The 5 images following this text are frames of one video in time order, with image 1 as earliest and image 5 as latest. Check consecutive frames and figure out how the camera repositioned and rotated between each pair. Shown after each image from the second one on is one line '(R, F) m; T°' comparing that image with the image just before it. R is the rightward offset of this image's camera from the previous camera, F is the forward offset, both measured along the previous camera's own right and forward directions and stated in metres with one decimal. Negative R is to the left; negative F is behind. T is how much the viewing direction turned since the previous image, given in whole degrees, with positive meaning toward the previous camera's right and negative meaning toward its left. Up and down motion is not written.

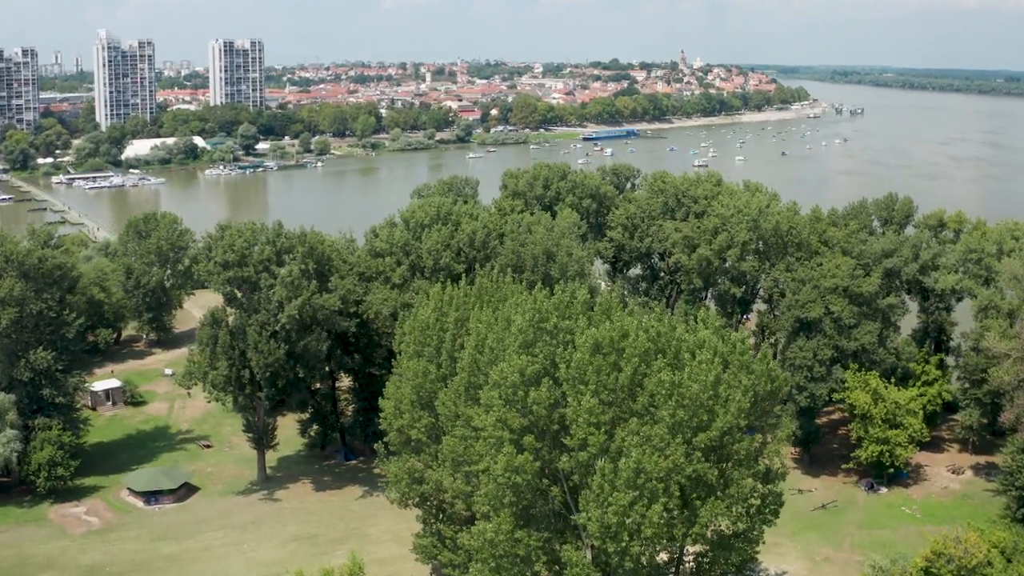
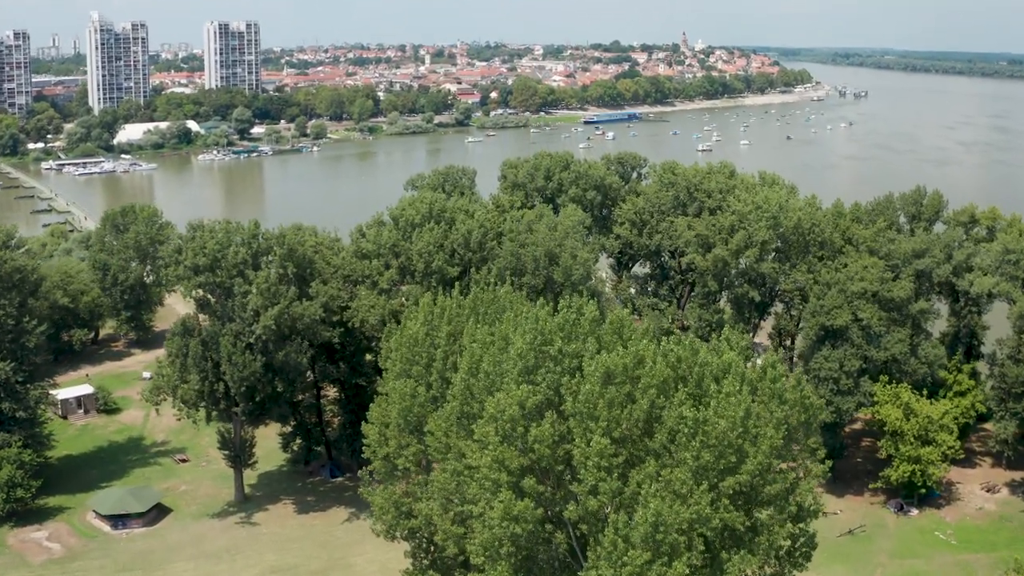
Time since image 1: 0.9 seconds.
(0.0, +1.1) m; 0°
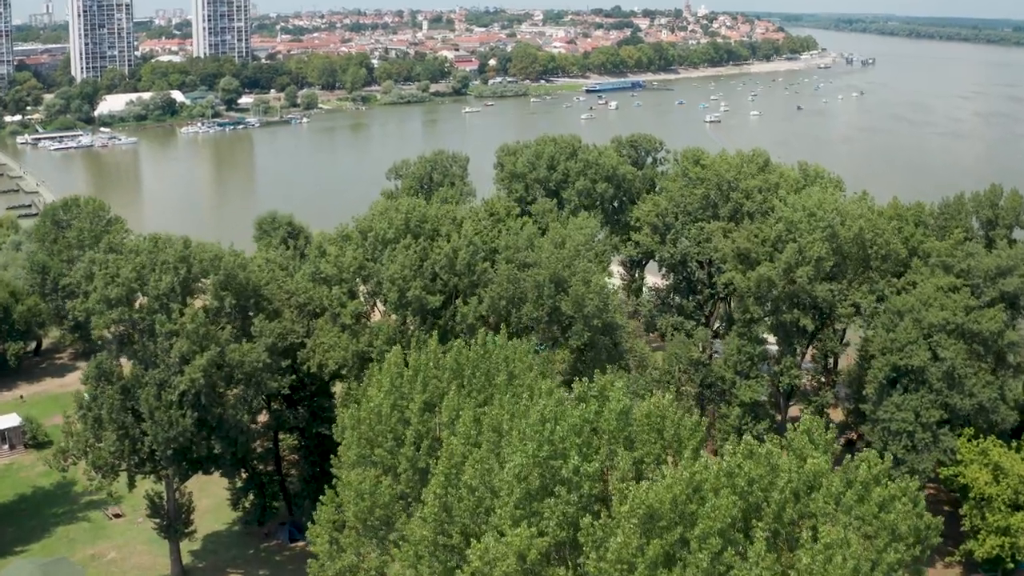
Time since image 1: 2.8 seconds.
(0.0, +2.4) m; 0°
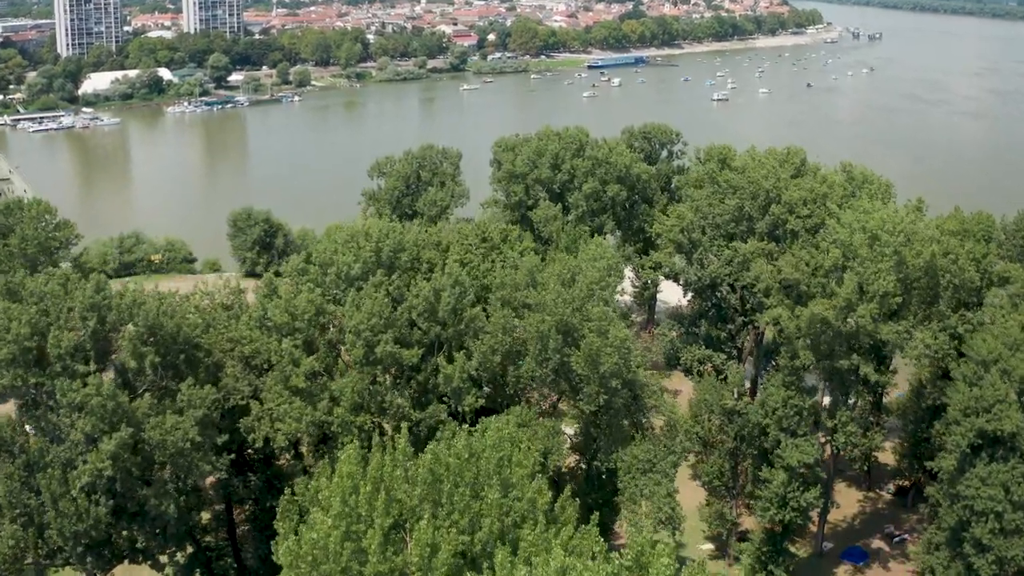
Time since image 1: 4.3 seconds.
(0.0, +1.9) m; 0°
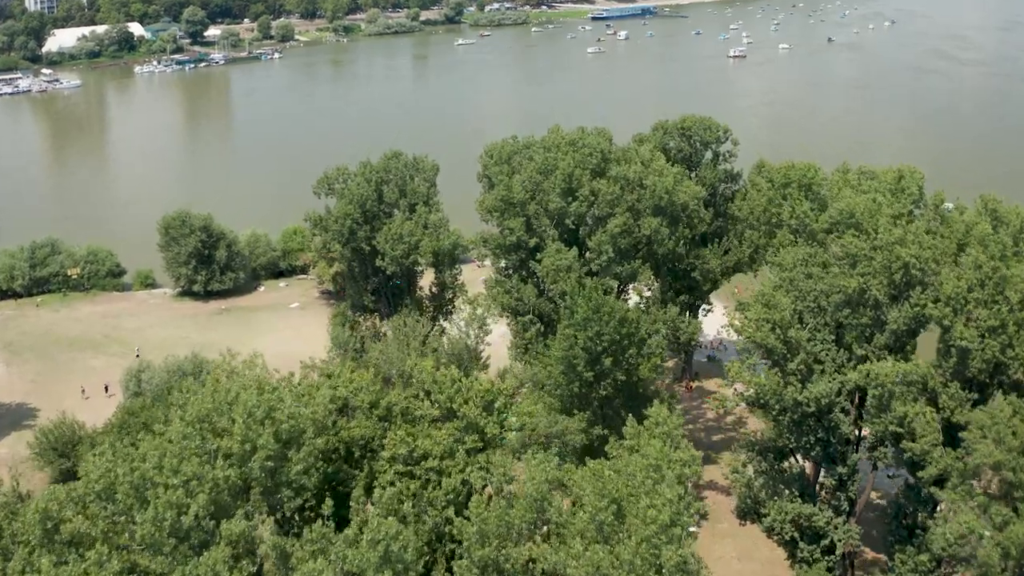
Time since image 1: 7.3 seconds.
(+0.1, +3.8) m; 0°
